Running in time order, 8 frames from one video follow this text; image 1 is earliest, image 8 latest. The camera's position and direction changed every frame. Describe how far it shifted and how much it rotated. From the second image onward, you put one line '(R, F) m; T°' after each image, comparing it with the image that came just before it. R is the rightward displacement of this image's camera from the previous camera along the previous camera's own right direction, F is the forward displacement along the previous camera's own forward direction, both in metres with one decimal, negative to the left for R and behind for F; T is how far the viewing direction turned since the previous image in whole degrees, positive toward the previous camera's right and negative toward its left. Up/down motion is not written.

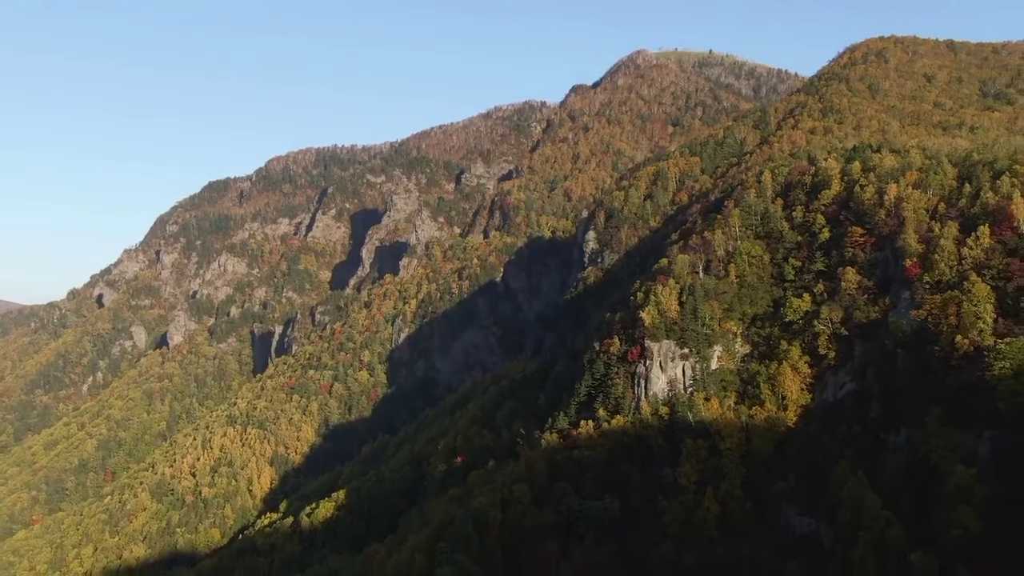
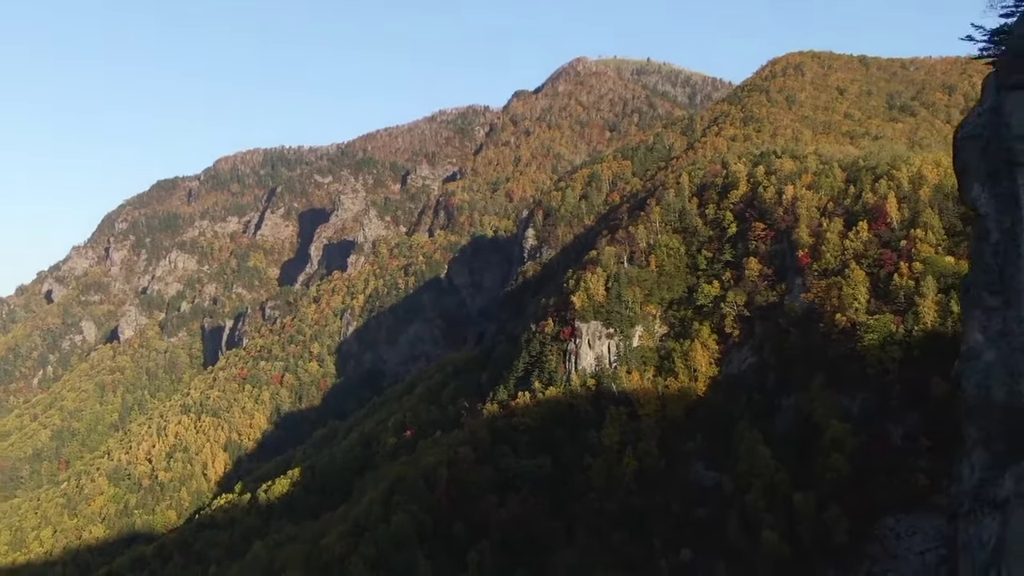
(-0.3, -9.7) m; +3°
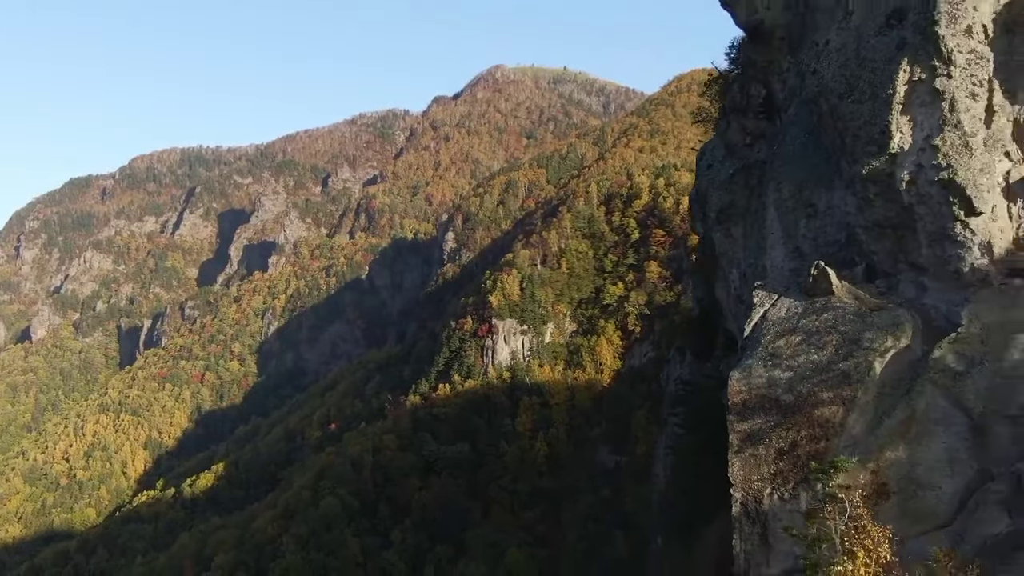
(-0.4, -7.0) m; +5°
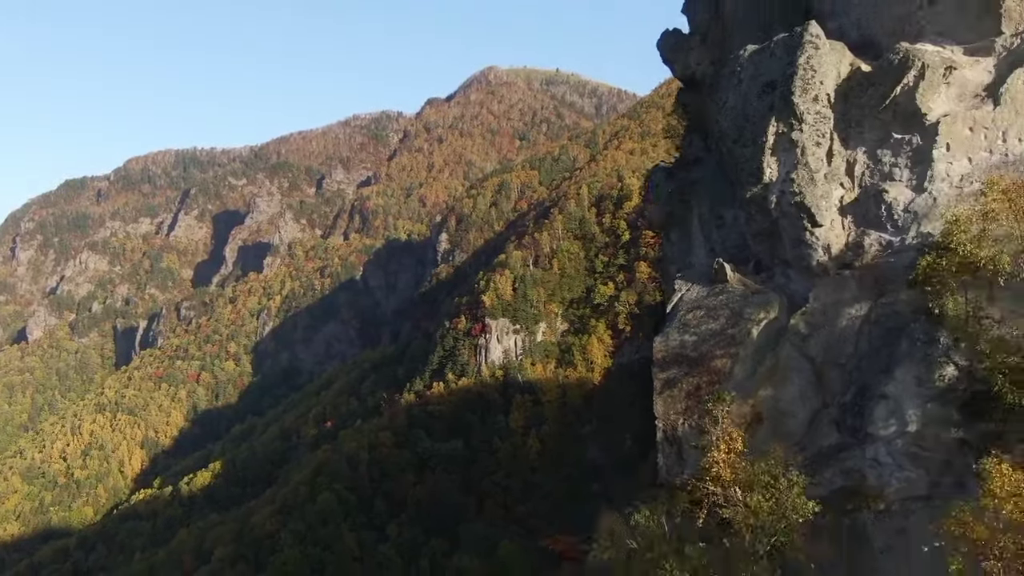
(0.0, -2.0) m; 0°
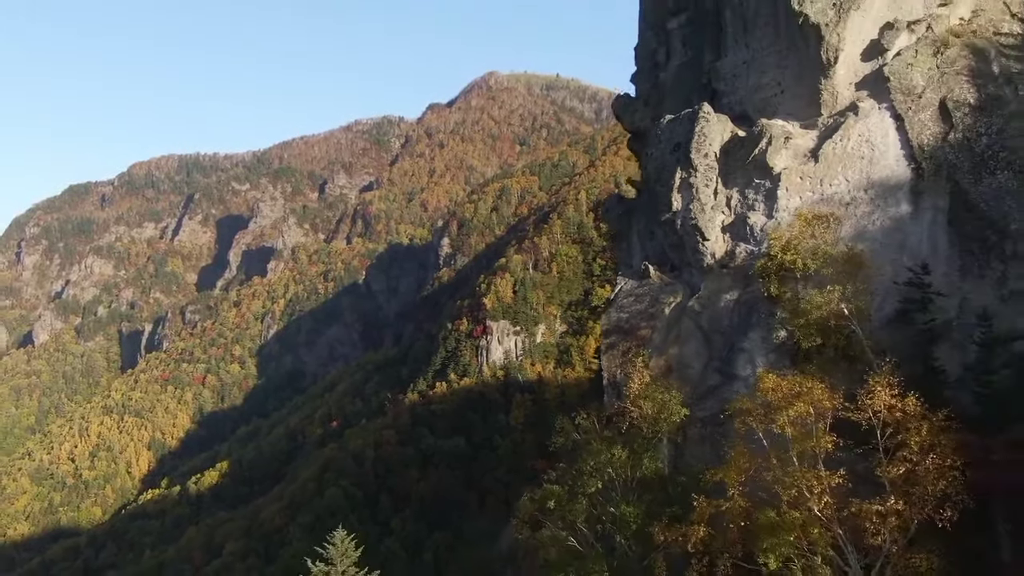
(+0.1, -2.9) m; 0°
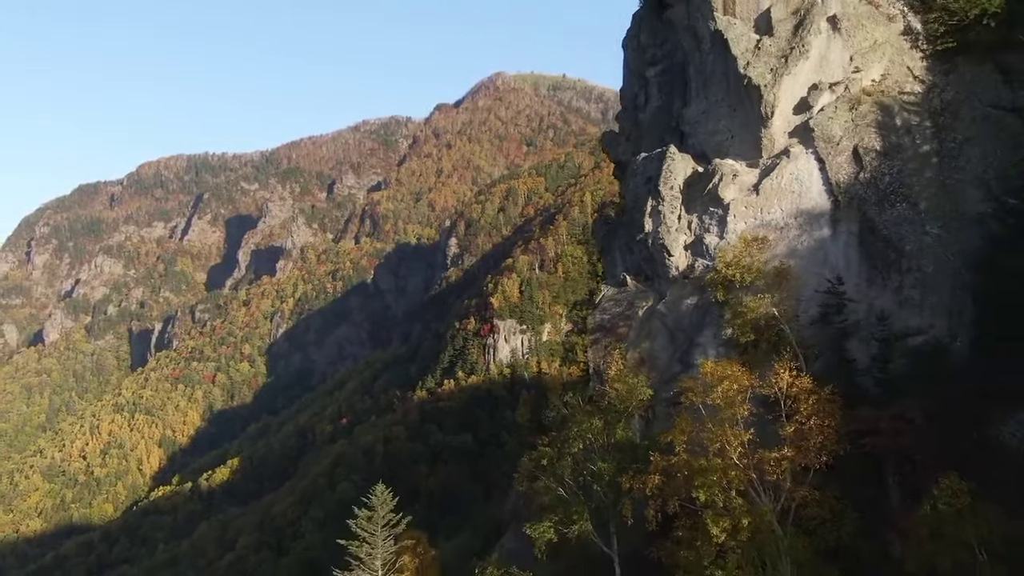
(0.0, -2.1) m; 0°
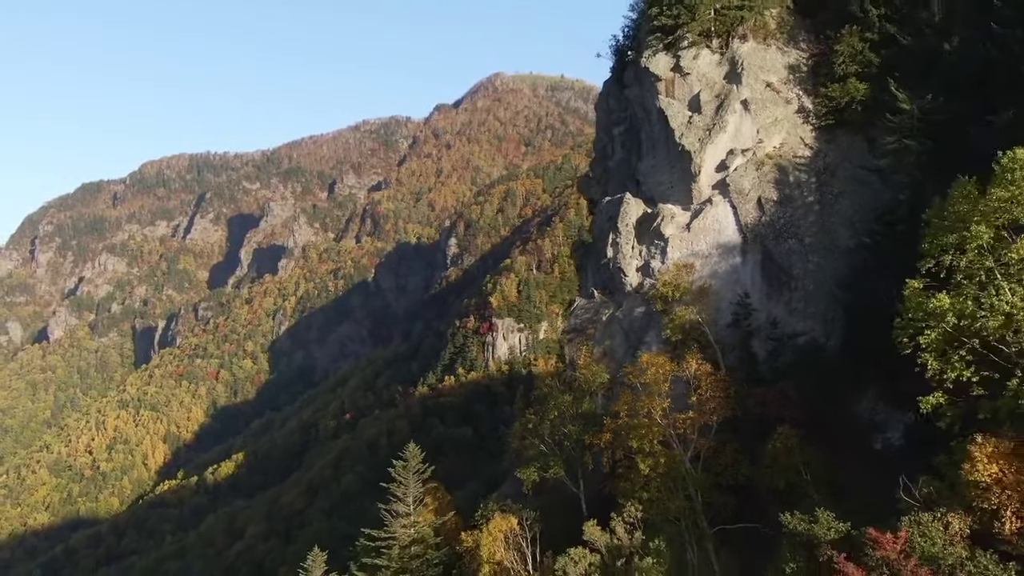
(0.0, -3.6) m; 0°
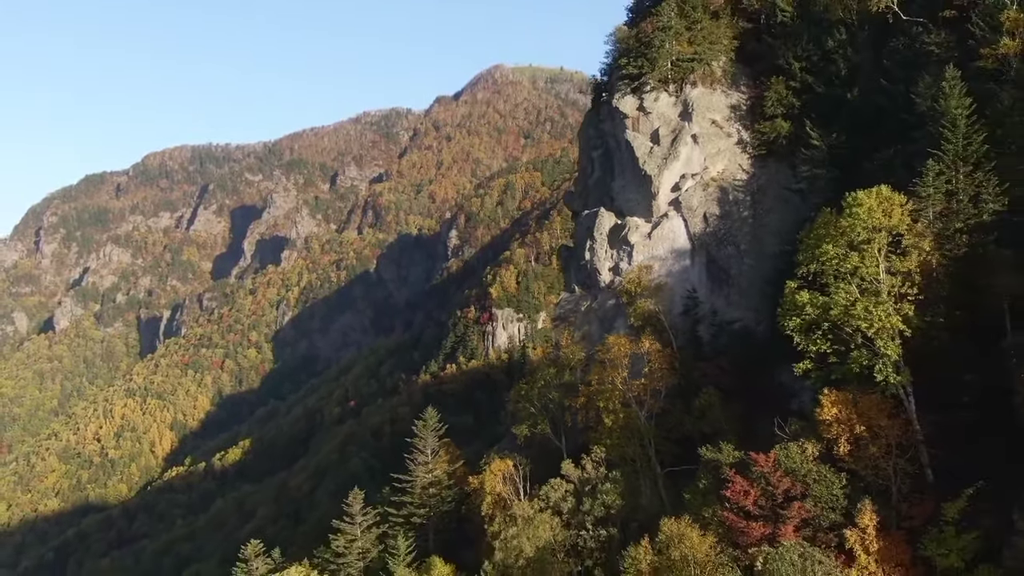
(+0.1, -3.5) m; 0°
